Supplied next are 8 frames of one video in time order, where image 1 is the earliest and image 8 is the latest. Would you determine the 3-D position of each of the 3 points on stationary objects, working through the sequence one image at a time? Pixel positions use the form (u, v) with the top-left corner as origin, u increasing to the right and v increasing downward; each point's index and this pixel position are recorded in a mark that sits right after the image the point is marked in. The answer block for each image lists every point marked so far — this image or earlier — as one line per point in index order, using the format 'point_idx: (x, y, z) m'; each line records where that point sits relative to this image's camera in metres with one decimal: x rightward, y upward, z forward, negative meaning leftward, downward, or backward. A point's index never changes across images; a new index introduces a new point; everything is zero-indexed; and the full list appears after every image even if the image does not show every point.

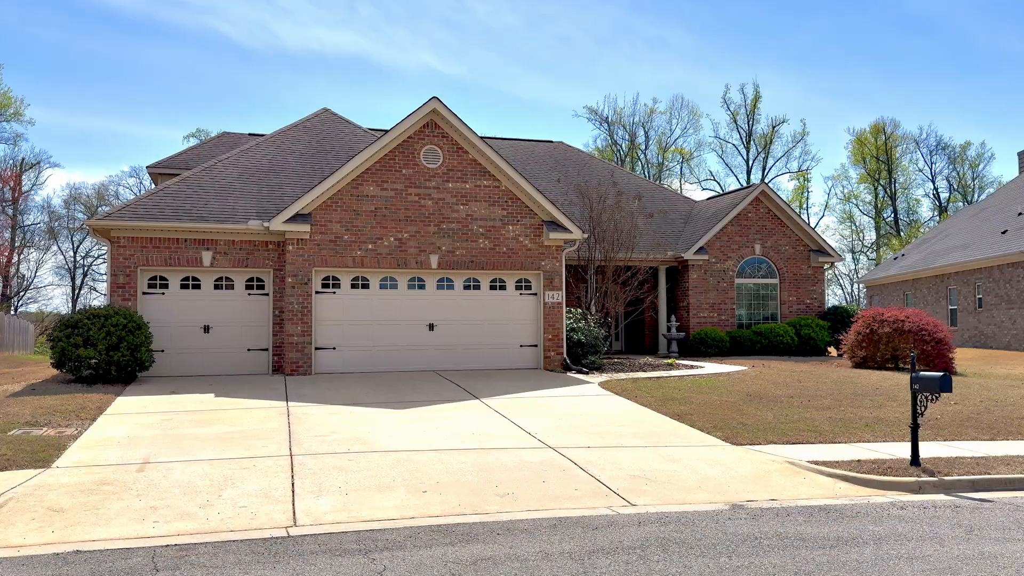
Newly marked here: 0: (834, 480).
0: (+3.3, -2.0, +7.9) m
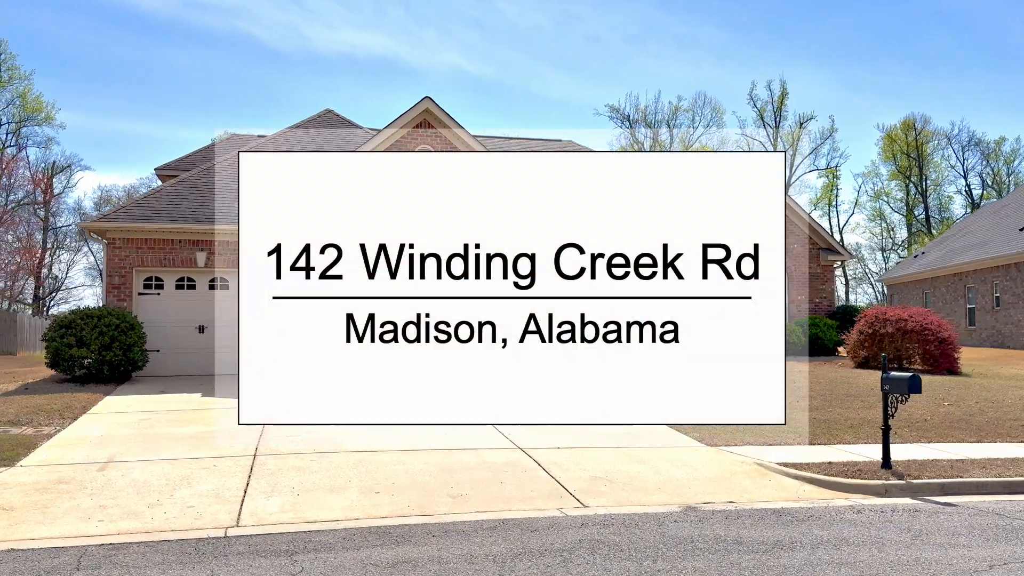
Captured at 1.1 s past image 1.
0: (+2.9, -2.0, +7.8) m
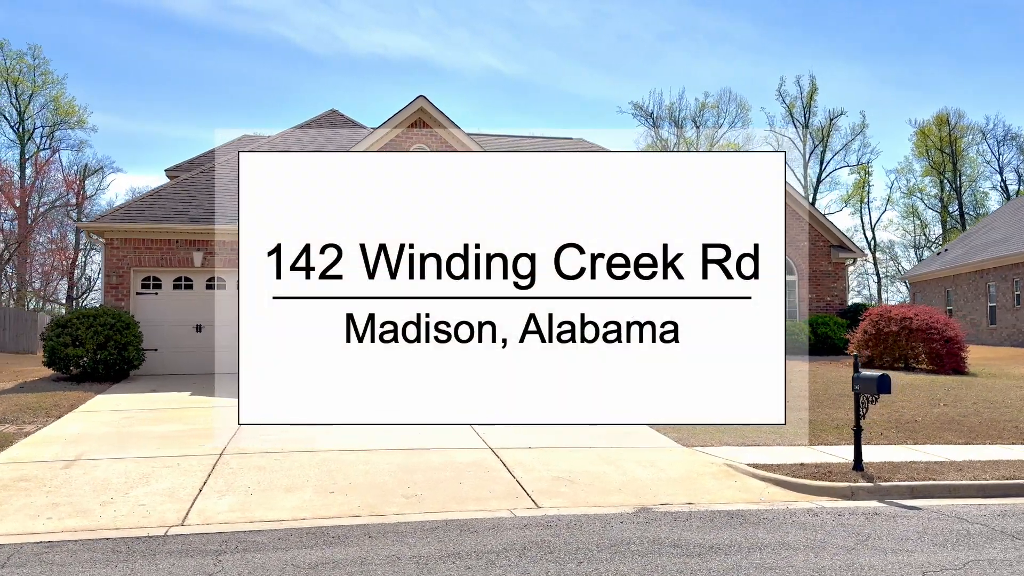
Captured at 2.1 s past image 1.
0: (+2.5, -2.0, +7.6) m
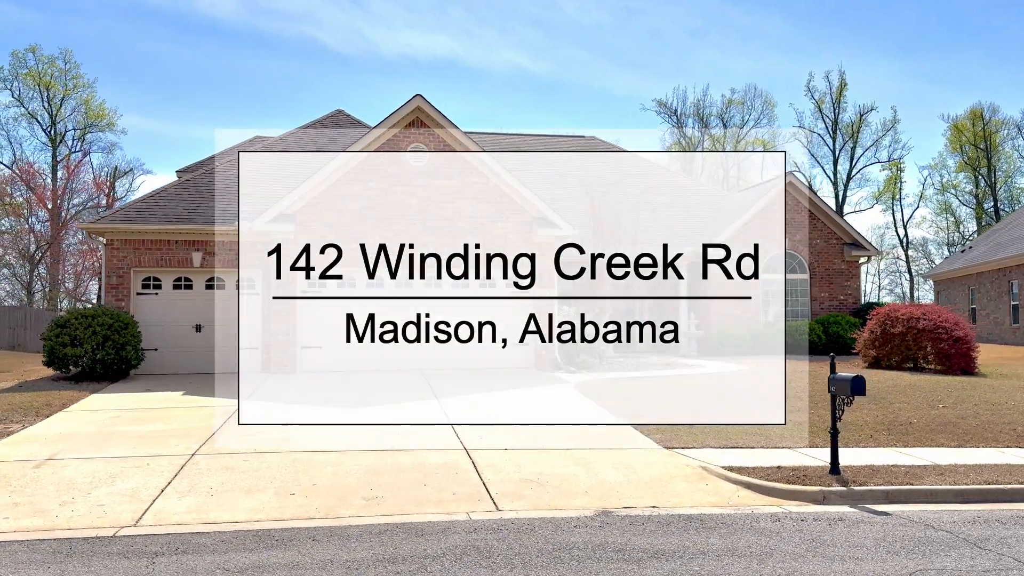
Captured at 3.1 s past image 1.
0: (+2.2, -1.9, +7.5) m
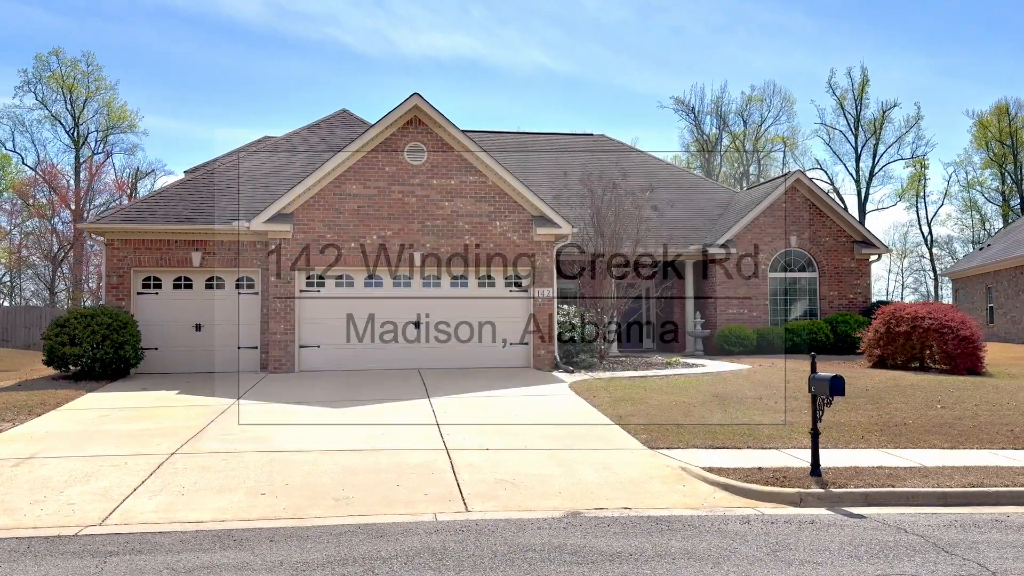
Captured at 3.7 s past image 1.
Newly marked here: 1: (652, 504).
0: (+1.9, -1.9, +7.3) m
1: (+1.3, -1.9, +6.9) m
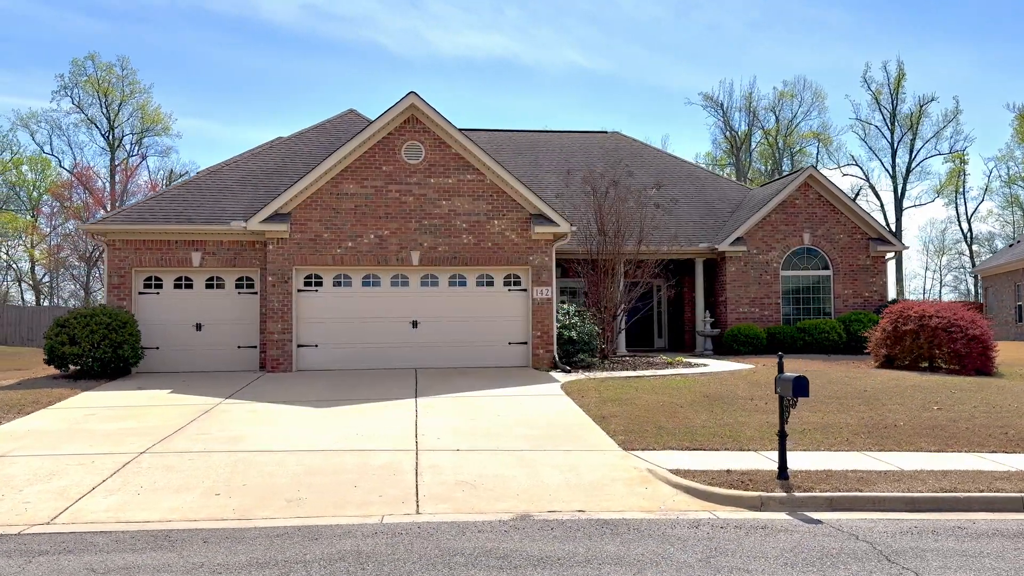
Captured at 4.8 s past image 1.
0: (+1.5, -1.9, +7.2) m
1: (+0.8, -1.9, +6.7) m
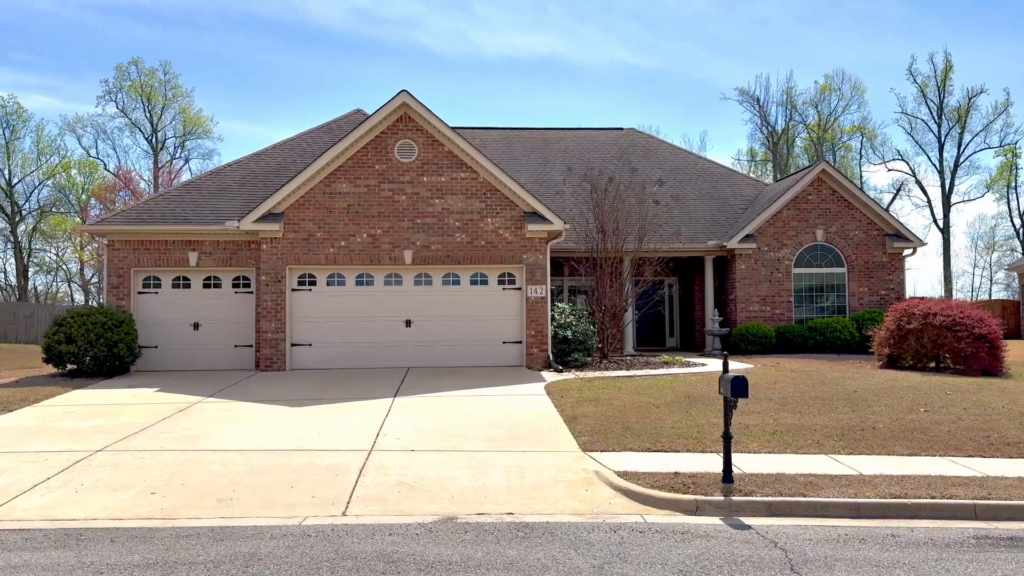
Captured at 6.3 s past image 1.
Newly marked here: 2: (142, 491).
0: (+0.9, -1.9, +7.0) m
1: (+0.2, -1.9, +6.6) m
2: (-3.4, -1.9, +7.0) m
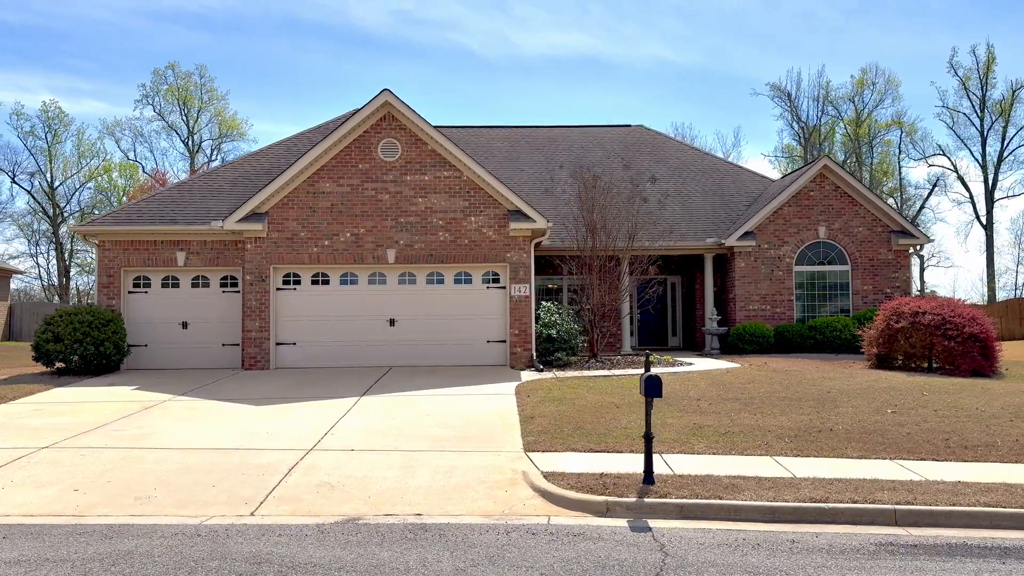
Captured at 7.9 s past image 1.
0: (+0.2, -1.9, +6.9) m
1: (-0.5, -1.9, +6.5) m
2: (-4.1, -1.9, +7.1) m
